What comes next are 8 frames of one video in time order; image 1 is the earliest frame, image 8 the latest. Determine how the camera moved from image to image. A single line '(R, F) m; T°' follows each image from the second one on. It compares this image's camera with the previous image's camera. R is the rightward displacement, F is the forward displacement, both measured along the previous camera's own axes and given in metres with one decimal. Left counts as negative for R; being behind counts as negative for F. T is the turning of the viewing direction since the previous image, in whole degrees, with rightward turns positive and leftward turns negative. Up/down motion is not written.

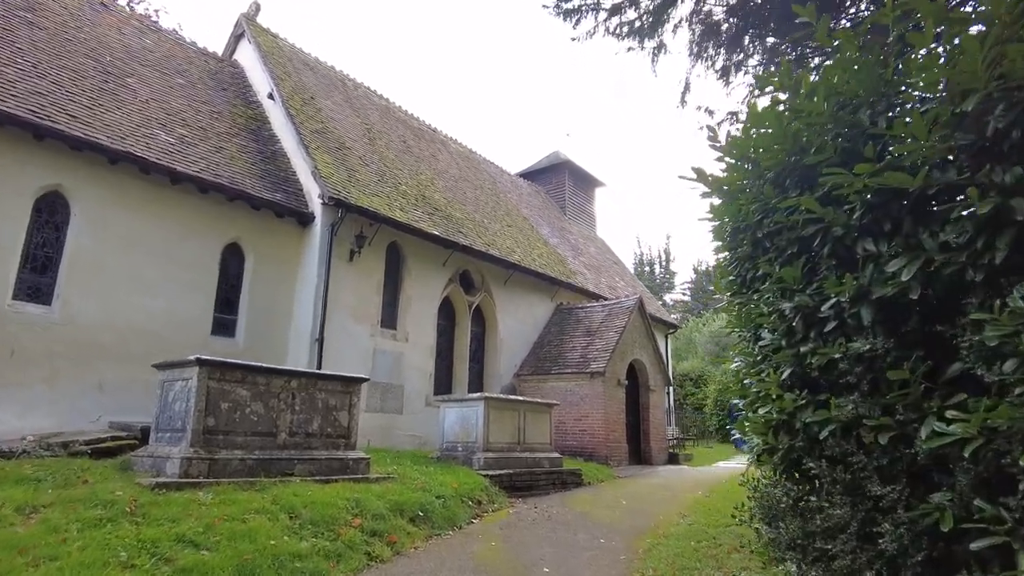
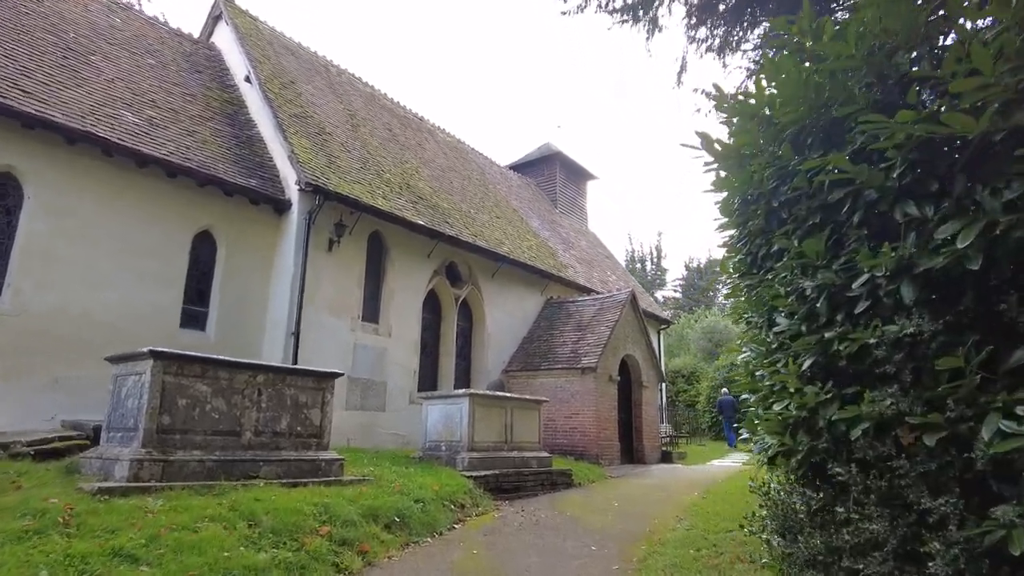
(+0.1, +0.5) m; +1°
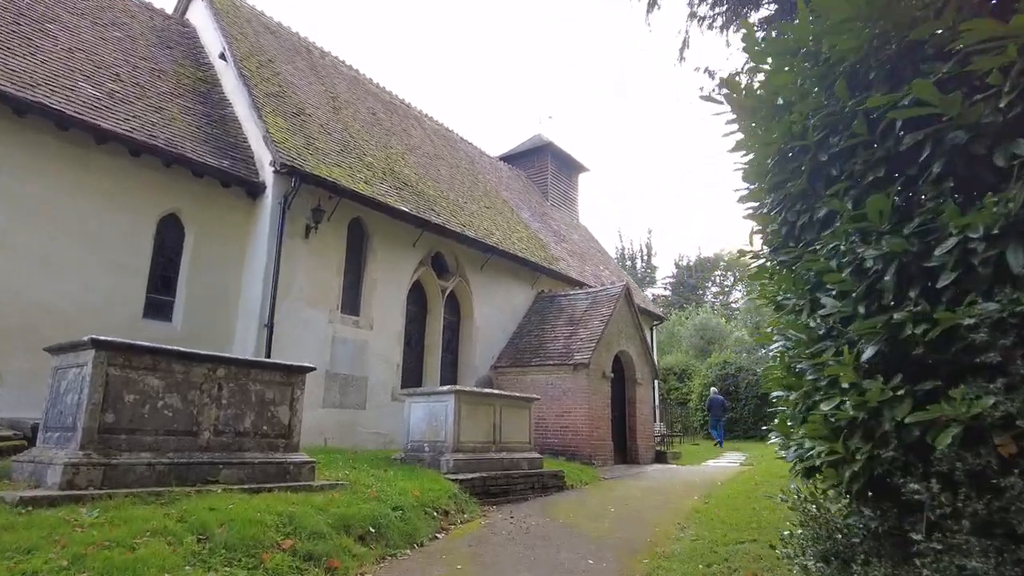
(0.0, +0.7) m; +1°
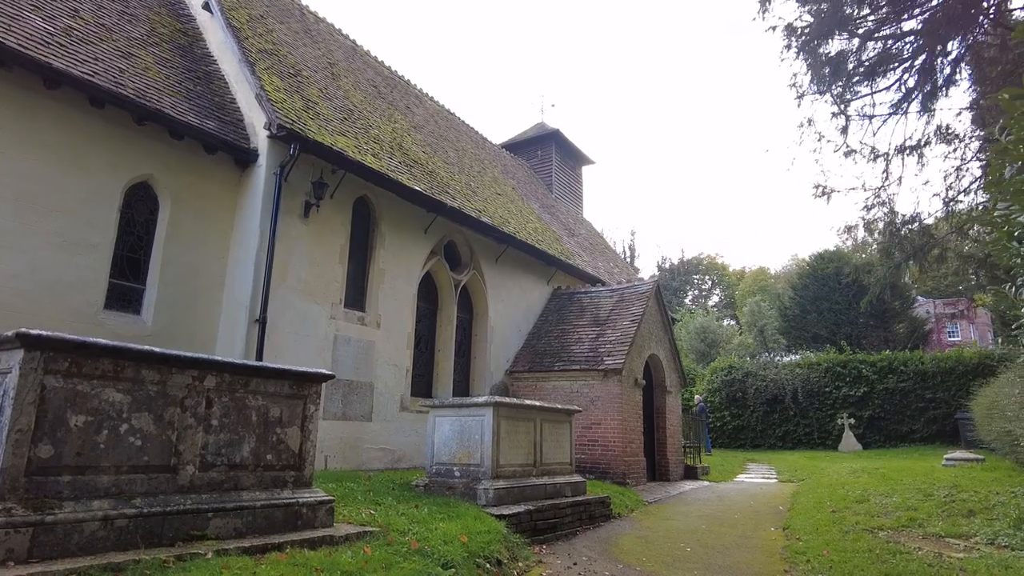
(-0.9, +1.7) m; +2°
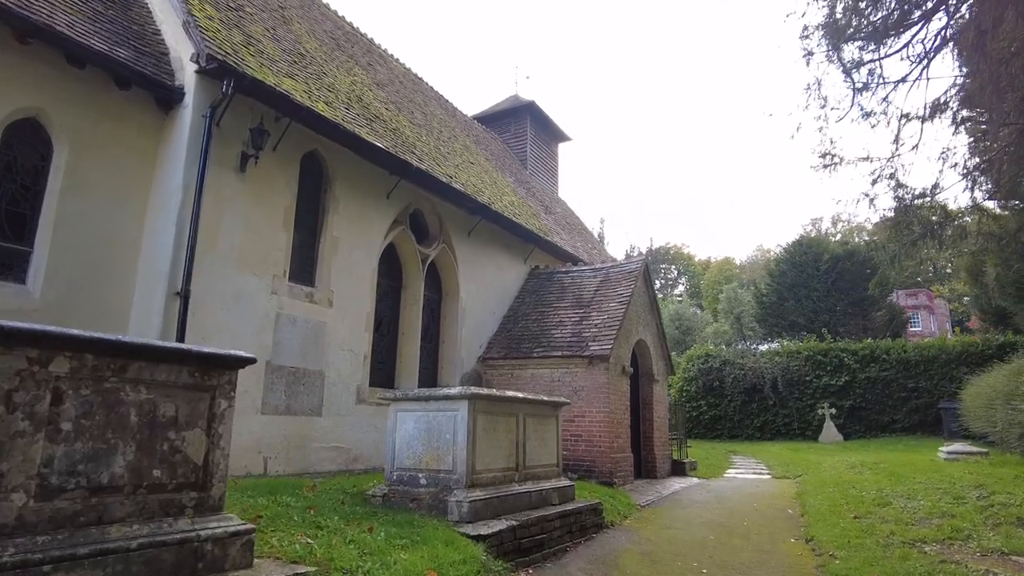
(-0.1, +1.4) m; +3°
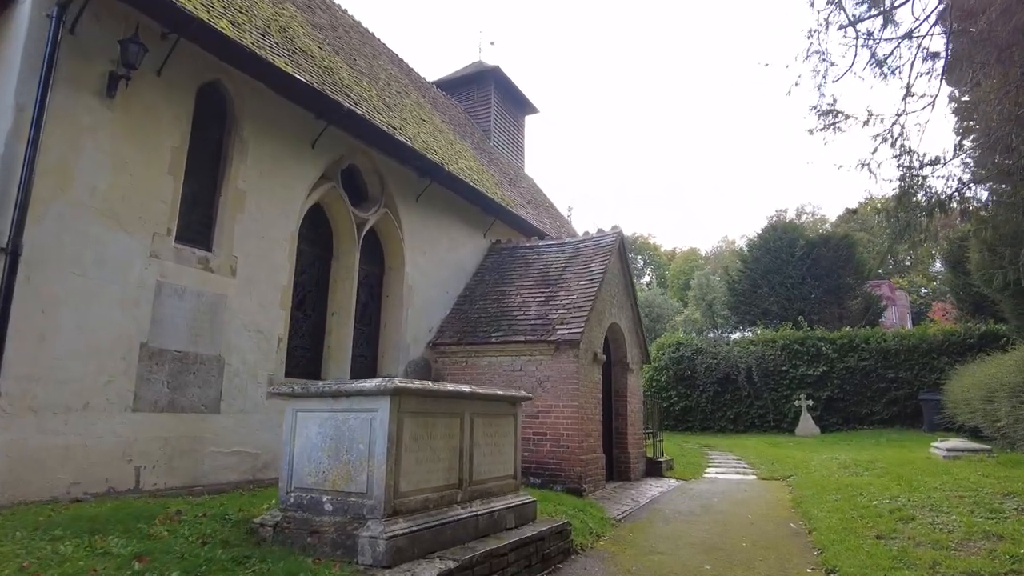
(+0.2, +1.6) m; +3°
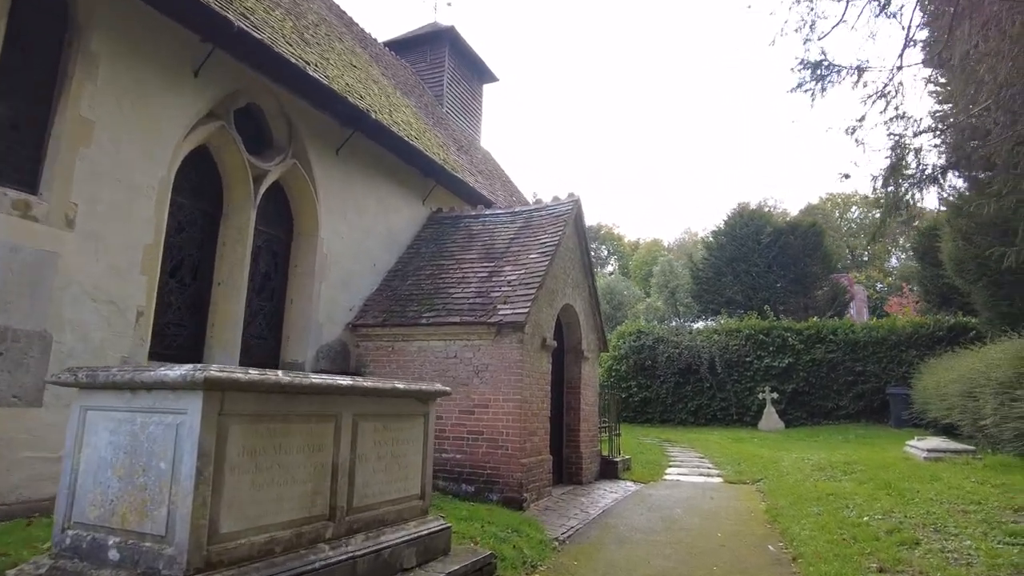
(+0.4, +1.4) m; +3°
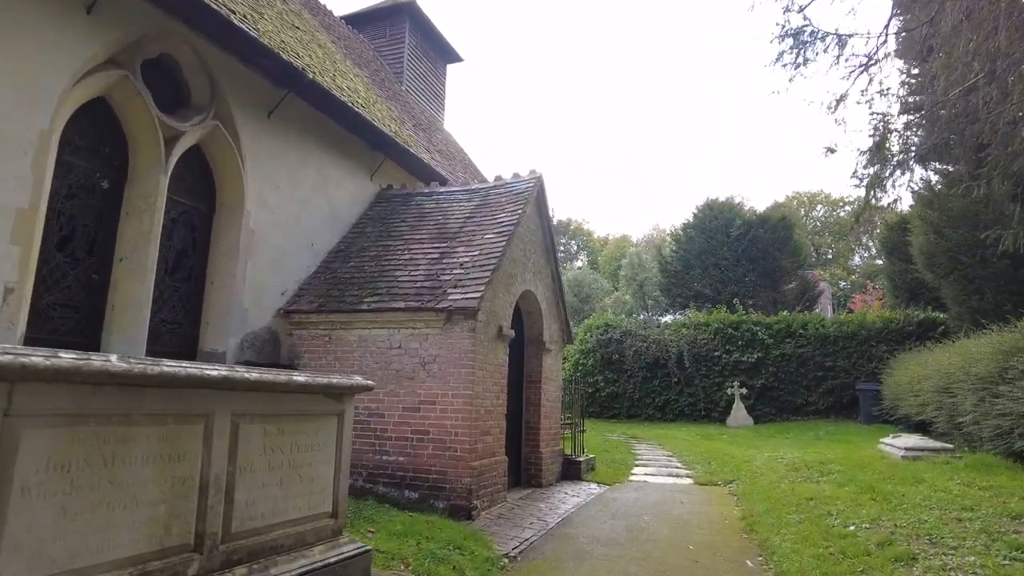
(+0.2, +0.8) m; +3°
